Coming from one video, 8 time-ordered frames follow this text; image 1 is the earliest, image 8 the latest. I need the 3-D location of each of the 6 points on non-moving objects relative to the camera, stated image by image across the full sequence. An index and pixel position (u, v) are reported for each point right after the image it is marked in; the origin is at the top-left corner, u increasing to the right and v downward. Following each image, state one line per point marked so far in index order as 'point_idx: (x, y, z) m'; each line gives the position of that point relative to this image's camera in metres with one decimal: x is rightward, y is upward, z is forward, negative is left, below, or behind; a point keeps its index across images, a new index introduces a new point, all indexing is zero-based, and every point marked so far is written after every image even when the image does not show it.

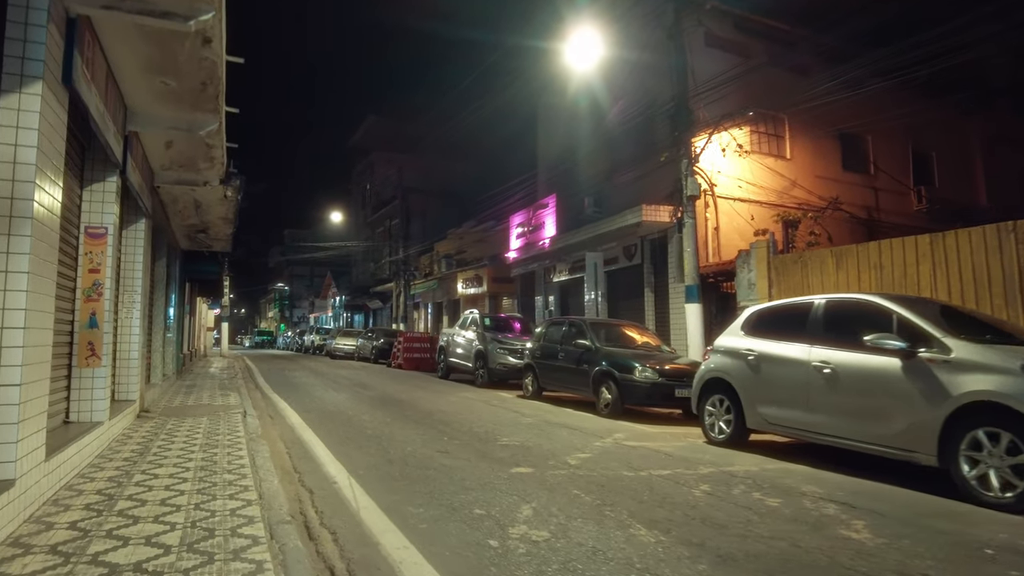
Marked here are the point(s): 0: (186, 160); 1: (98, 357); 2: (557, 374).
0: (-4.6, +1.8, +9.7) m
1: (-4.3, -0.7, +7.1) m
2: (+0.8, -1.5, +12.1) m
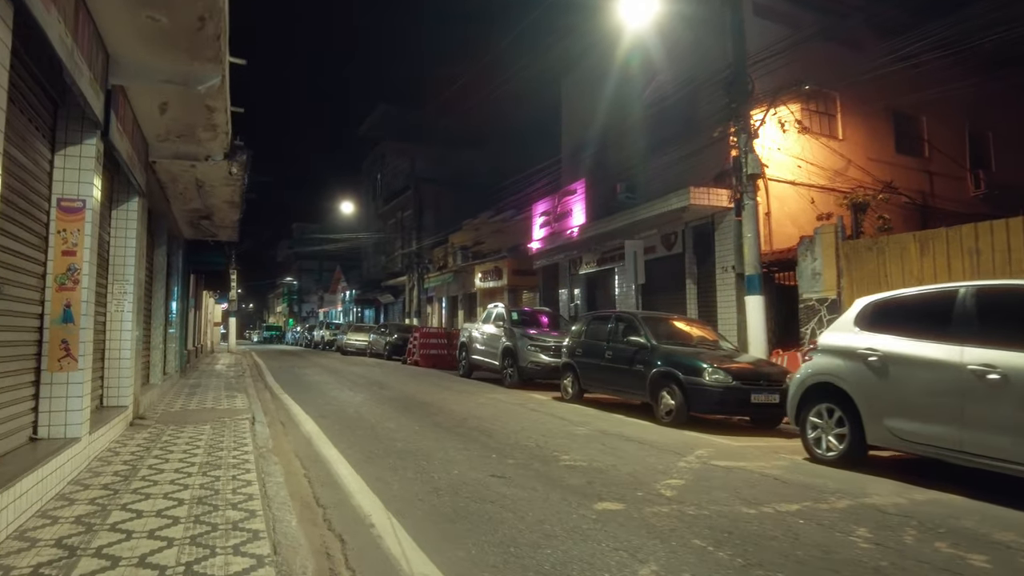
0: (-4.0, +1.9, +8.4) m
1: (-3.7, -0.6, +5.8) m
2: (+1.4, -1.4, +10.7) m
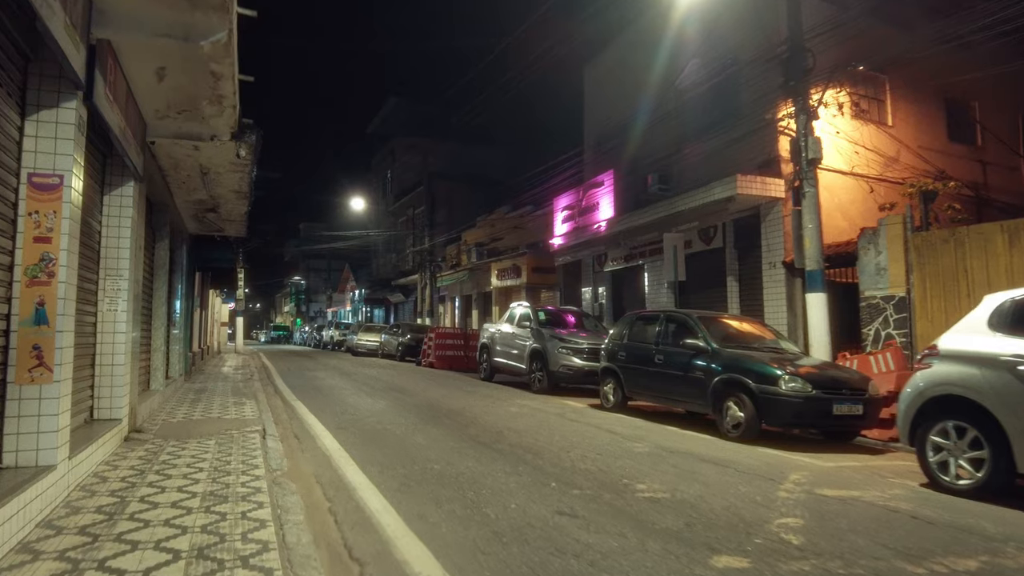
0: (-3.4, +2.0, +7.4) m
1: (-3.2, -0.6, +4.8) m
2: (+1.9, -1.3, +9.6) m
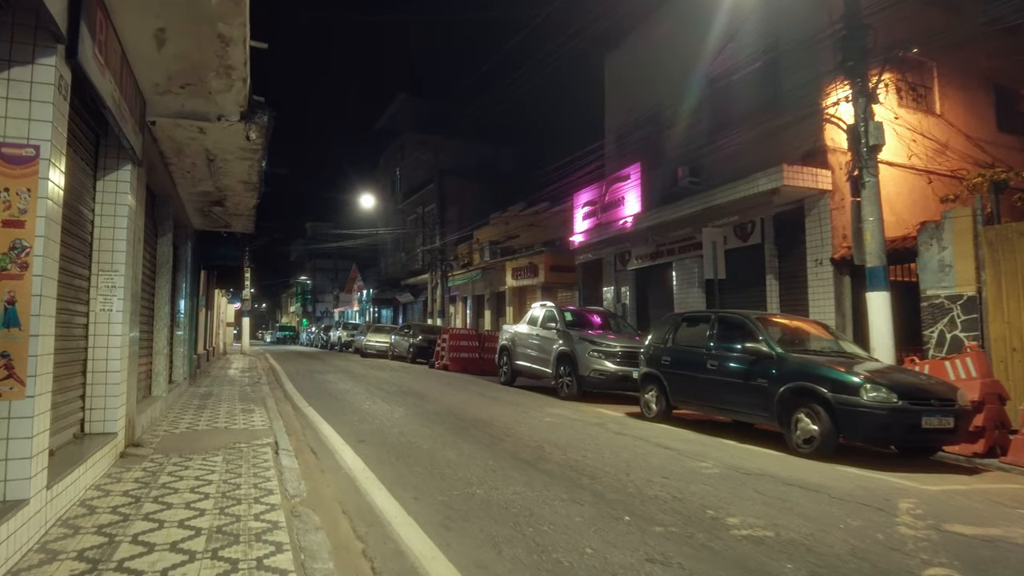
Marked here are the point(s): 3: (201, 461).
0: (-3.0, +2.0, +6.5) m
1: (-2.8, -0.5, +3.9) m
2: (+2.4, -1.3, +8.7) m
3: (-3.0, -1.7, +6.6) m
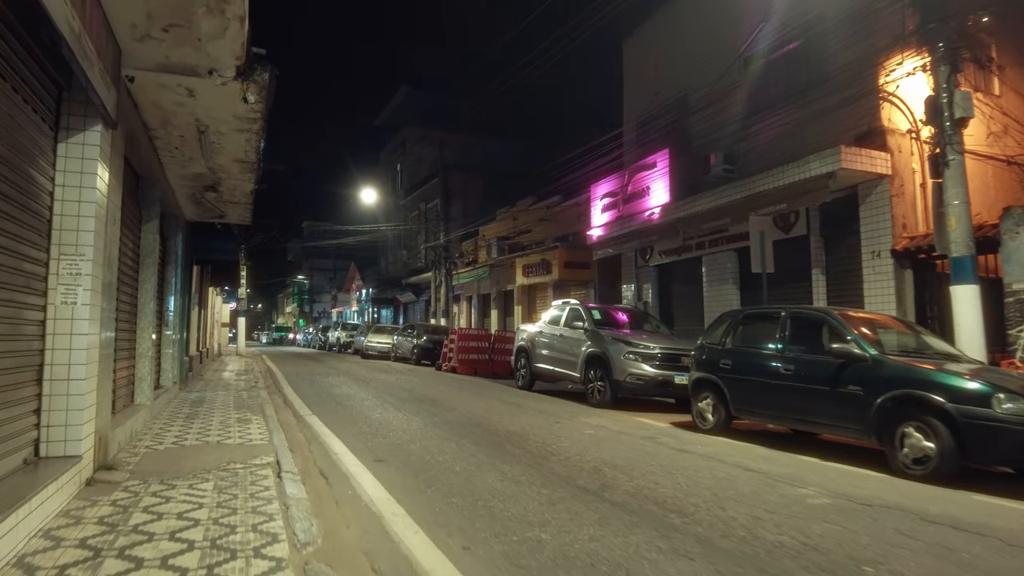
0: (-2.6, +2.1, +5.3) m
1: (-2.3, -0.4, +2.7) m
2: (+2.8, -1.2, +7.5) m
3: (-2.5, -1.6, +5.4) m
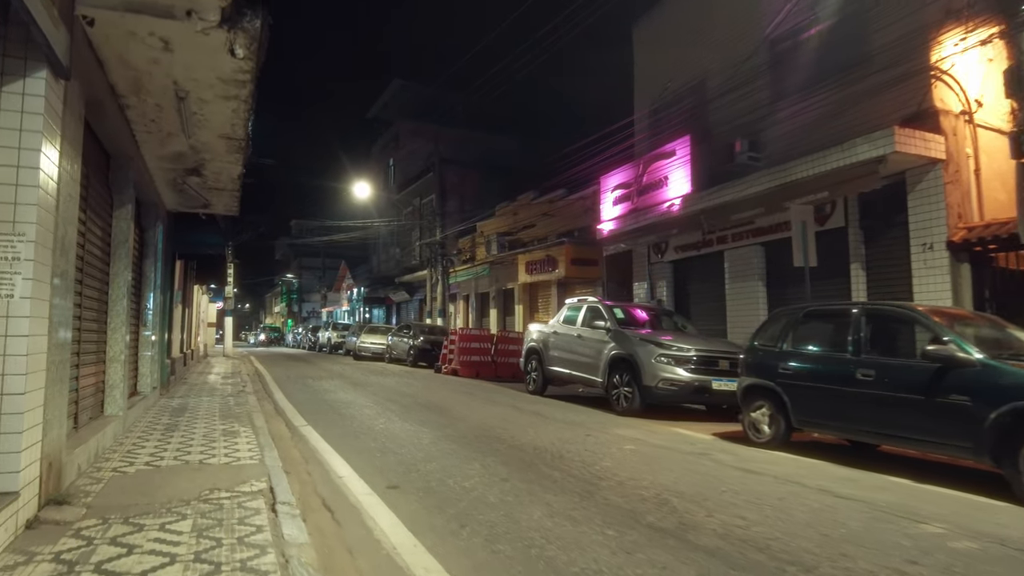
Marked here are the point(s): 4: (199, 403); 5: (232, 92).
0: (-2.2, +2.2, +4.1) m
1: (-1.9, -0.4, +1.5) m
2: (+3.1, -1.1, +6.5) m
3: (-2.2, -1.5, +4.3) m
4: (-5.2, -1.9, +11.4) m
5: (-2.7, +1.9, +6.8) m
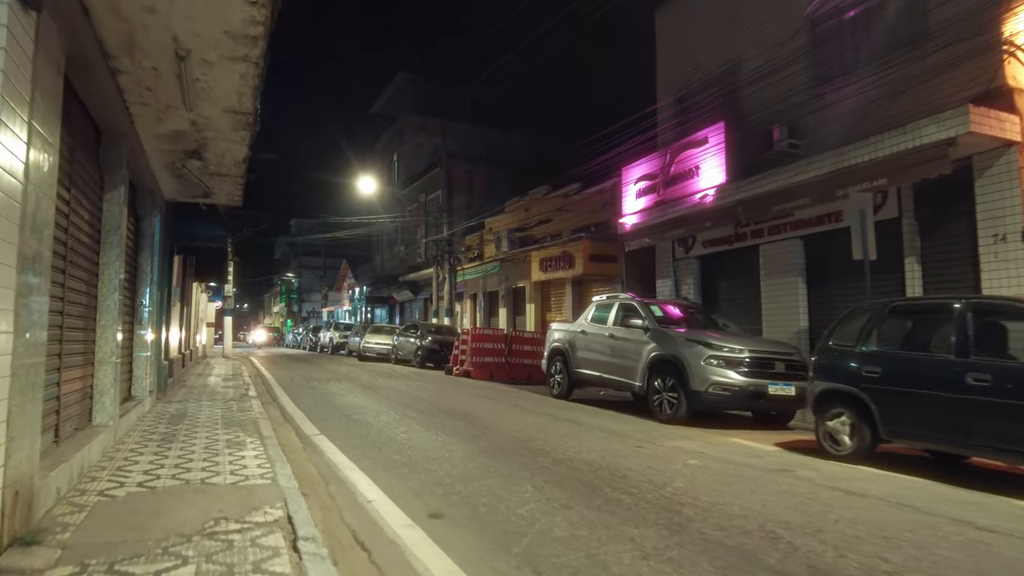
0: (-1.7, +2.3, +3.2) m
1: (-1.4, -0.3, +0.6) m
2: (+3.6, -1.0, +5.5) m
3: (-1.7, -1.4, +3.3) m
4: (-4.7, -1.8, +10.5) m
5: (-2.3, +2.0, +5.9) m
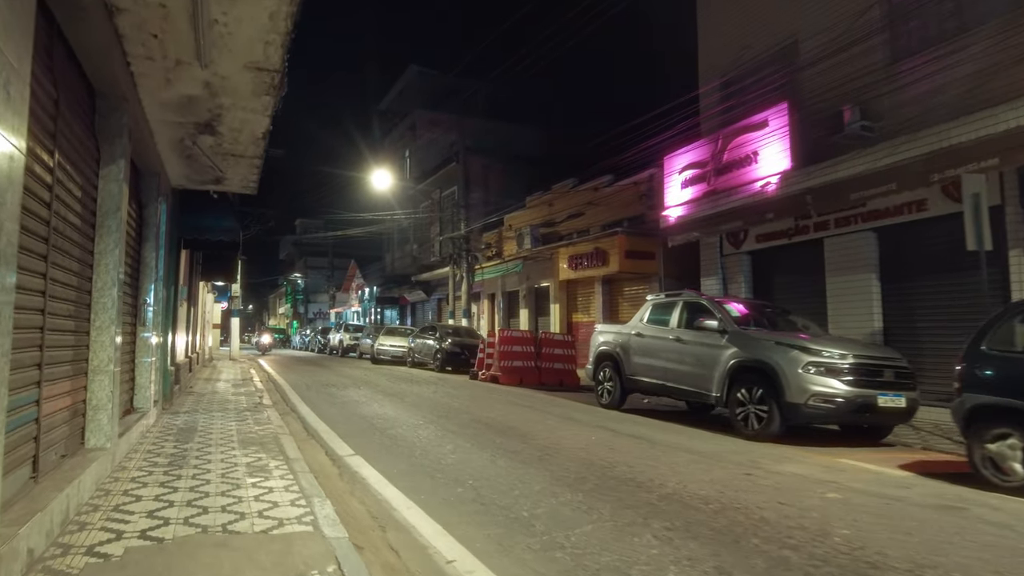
0: (-1.1, +2.3, +1.9) m
1: (-0.8, -0.2, -0.7) m
2: (+4.3, -1.0, +4.2) m
3: (-1.0, -1.3, +2.0) m
4: (-4.0, -1.8, +9.2) m
5: (-1.6, +2.1, +4.6) m
